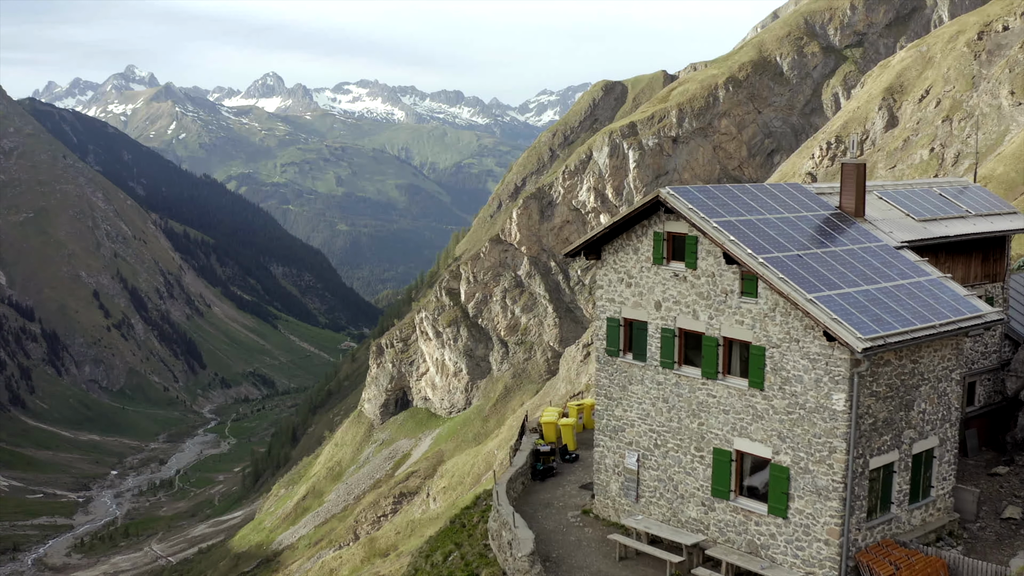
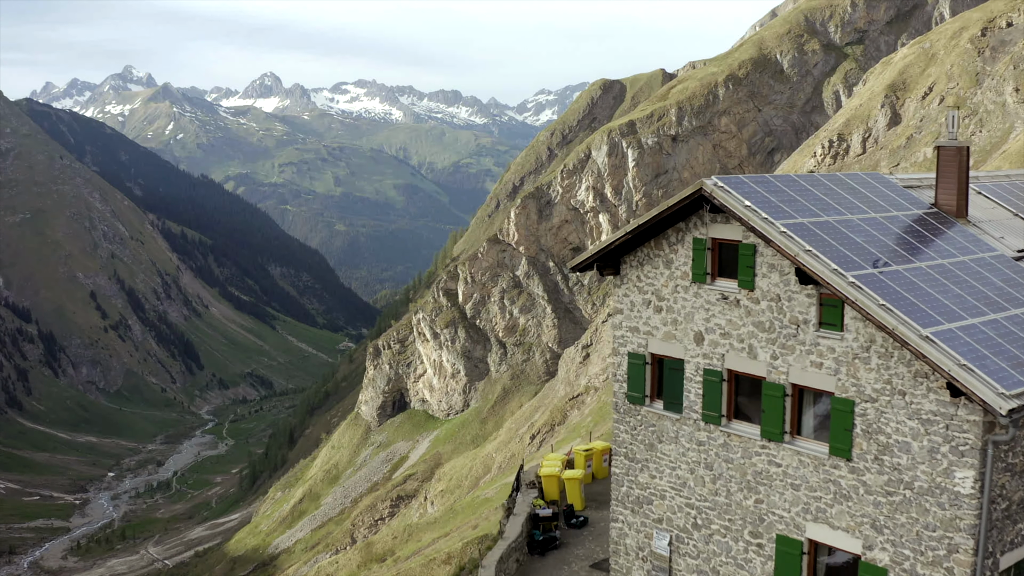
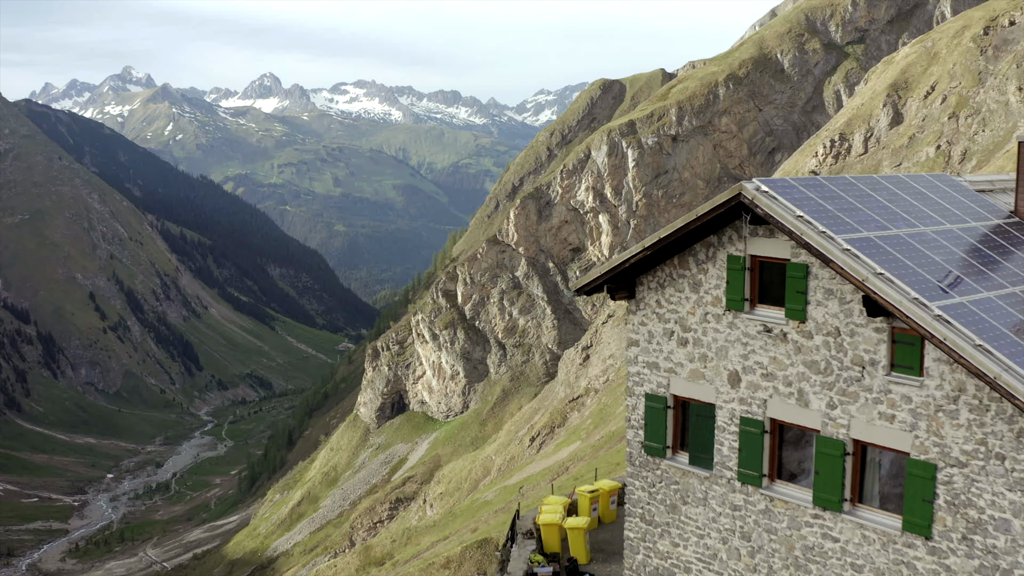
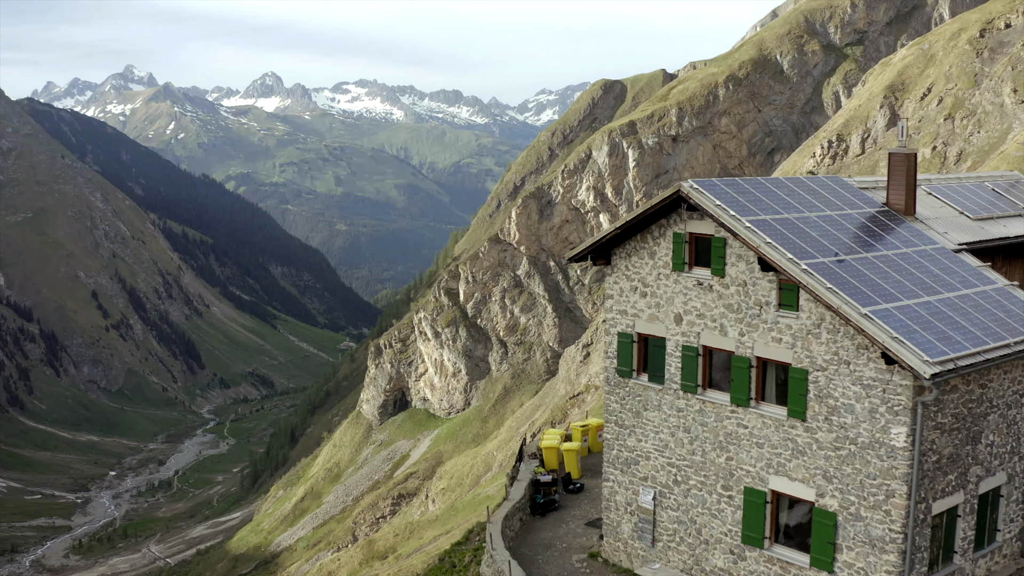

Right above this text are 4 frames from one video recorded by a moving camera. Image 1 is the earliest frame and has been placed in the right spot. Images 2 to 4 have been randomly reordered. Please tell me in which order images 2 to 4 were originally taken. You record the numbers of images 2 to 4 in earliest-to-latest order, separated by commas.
4, 2, 3
